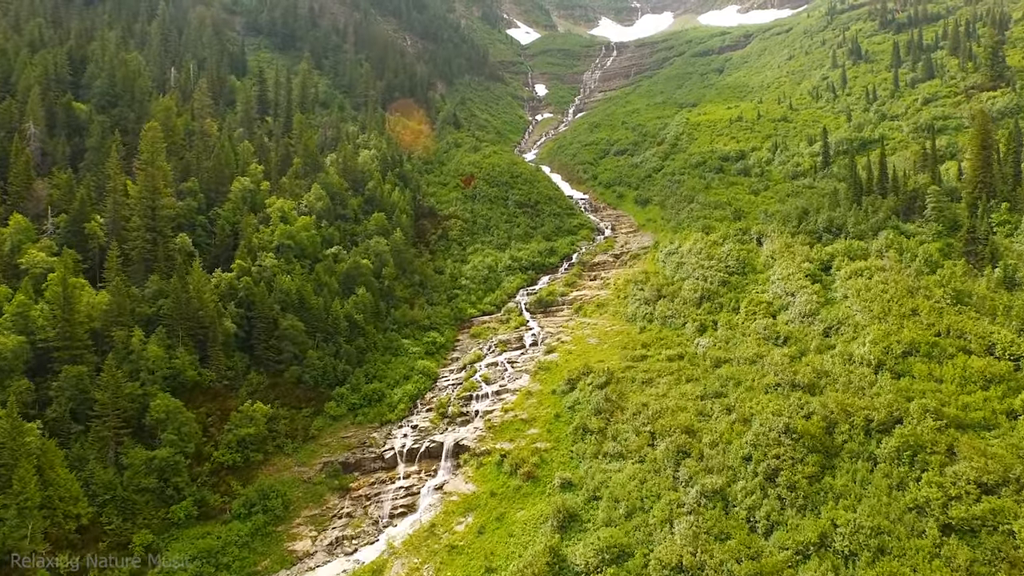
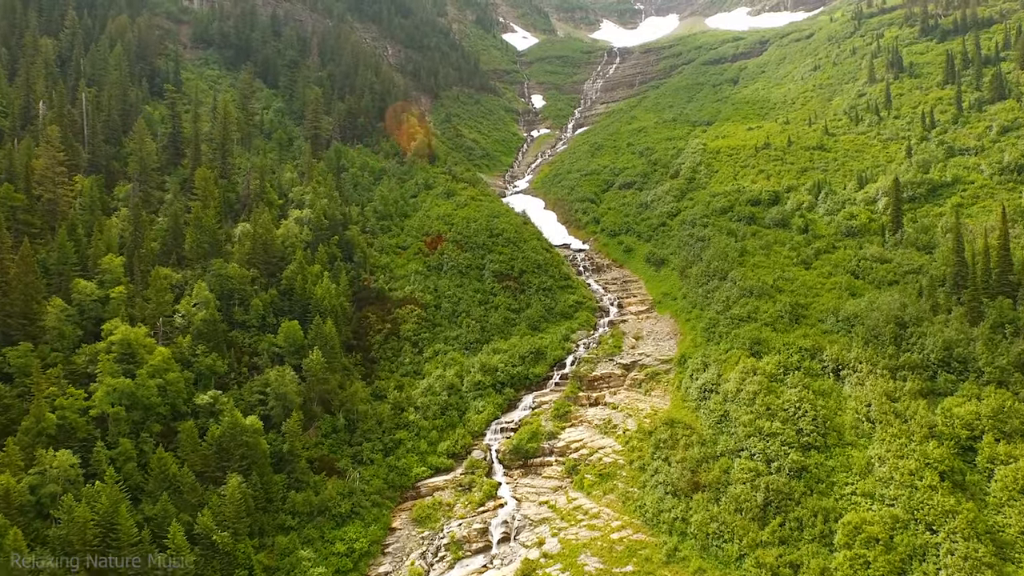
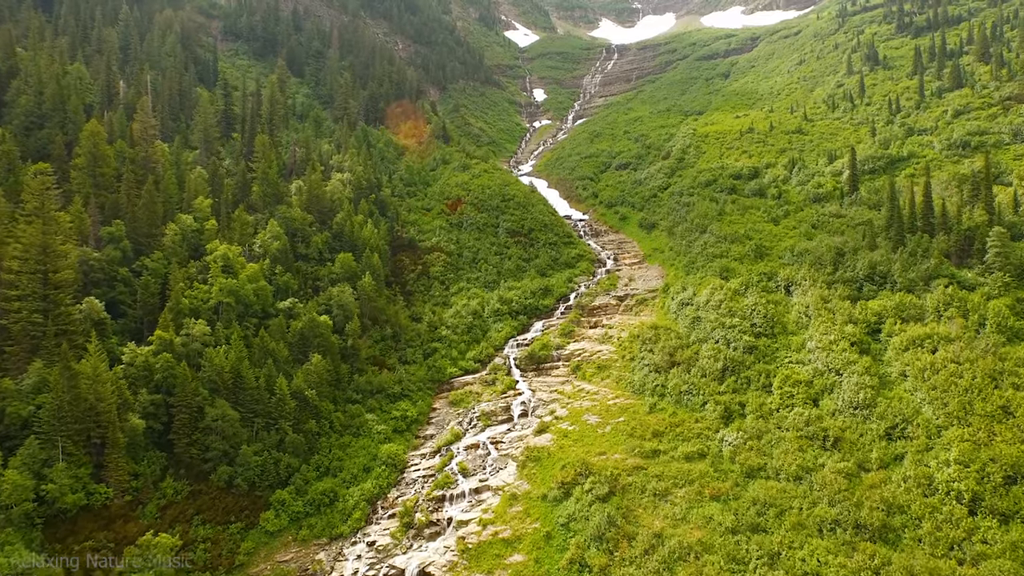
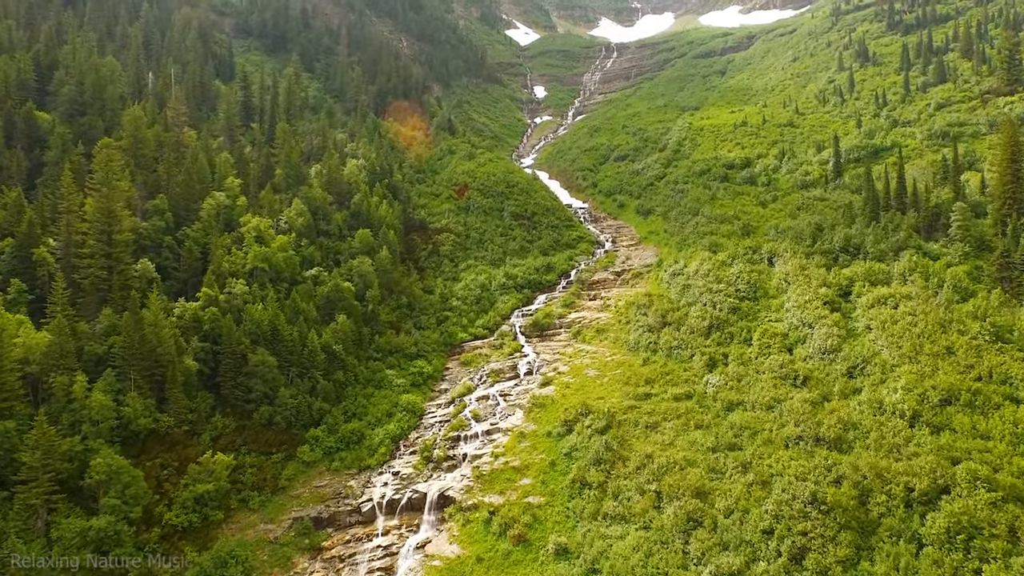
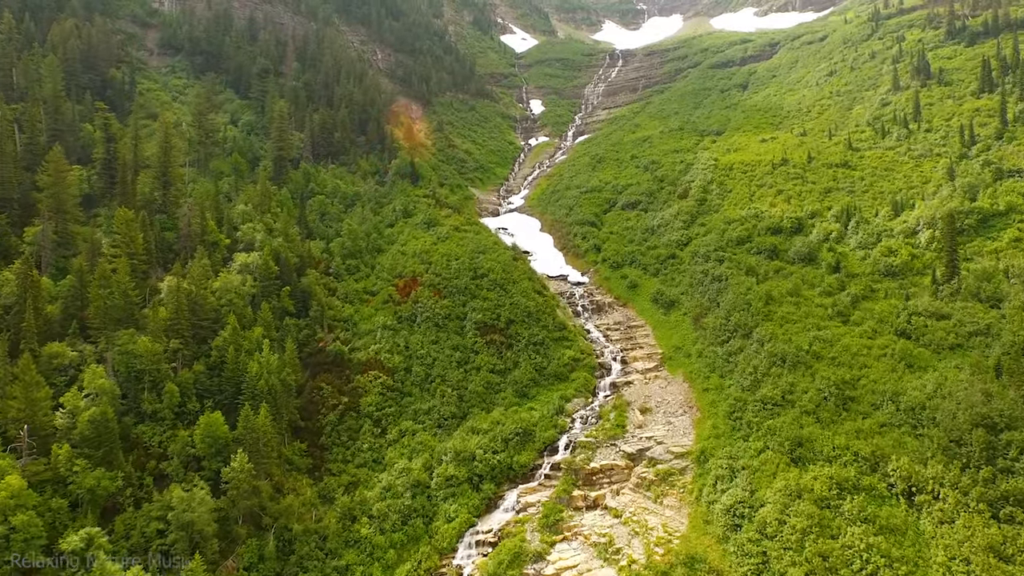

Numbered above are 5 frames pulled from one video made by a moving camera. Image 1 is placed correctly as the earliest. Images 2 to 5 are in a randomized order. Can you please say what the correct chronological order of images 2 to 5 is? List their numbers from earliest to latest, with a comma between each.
4, 3, 2, 5
